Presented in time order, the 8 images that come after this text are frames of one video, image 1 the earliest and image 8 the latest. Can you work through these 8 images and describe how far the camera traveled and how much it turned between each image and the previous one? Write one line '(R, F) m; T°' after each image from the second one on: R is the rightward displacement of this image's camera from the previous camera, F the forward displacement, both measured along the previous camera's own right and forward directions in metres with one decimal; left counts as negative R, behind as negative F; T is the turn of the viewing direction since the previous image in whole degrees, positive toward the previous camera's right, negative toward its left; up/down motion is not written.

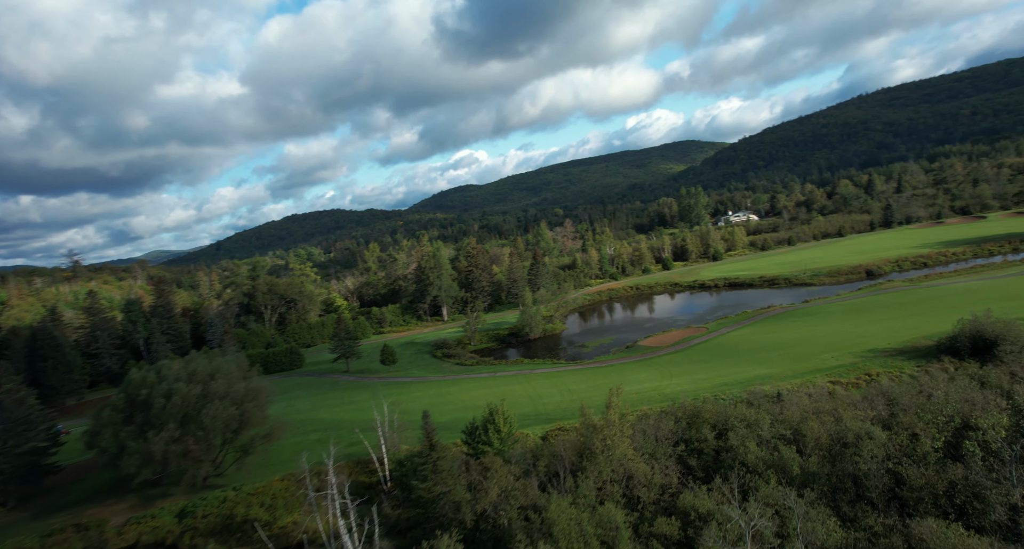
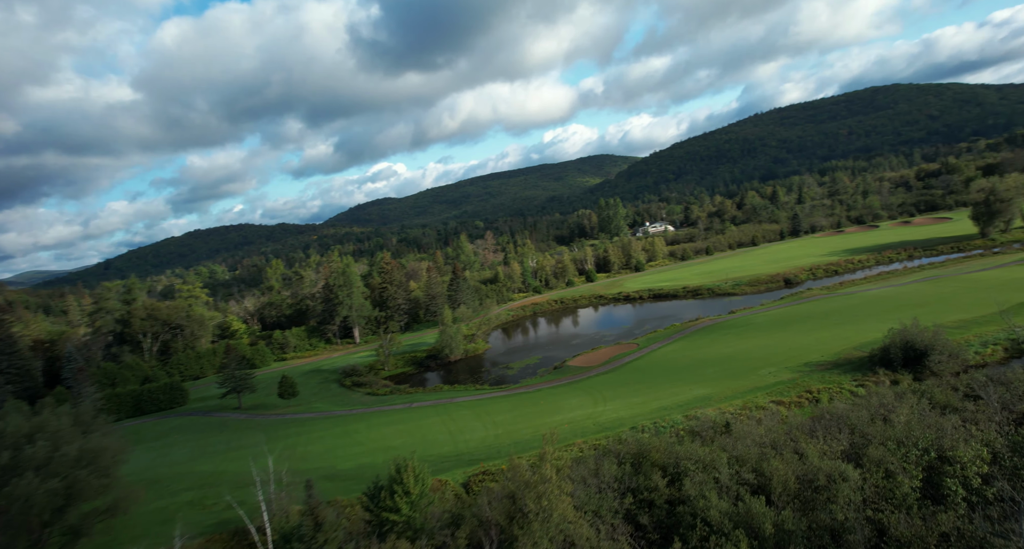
(+0.6, +5.1) m; +9°
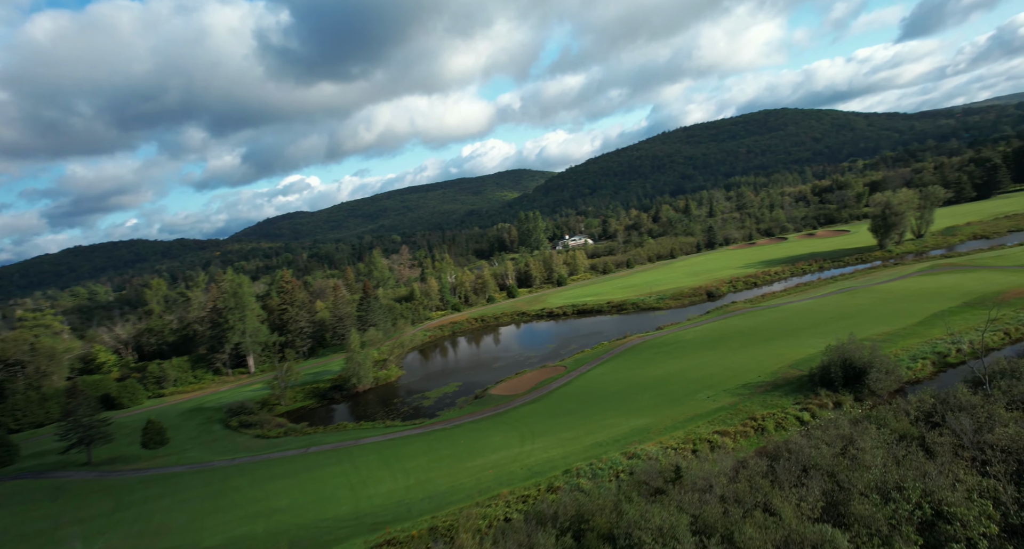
(+0.6, +5.3) m; +9°
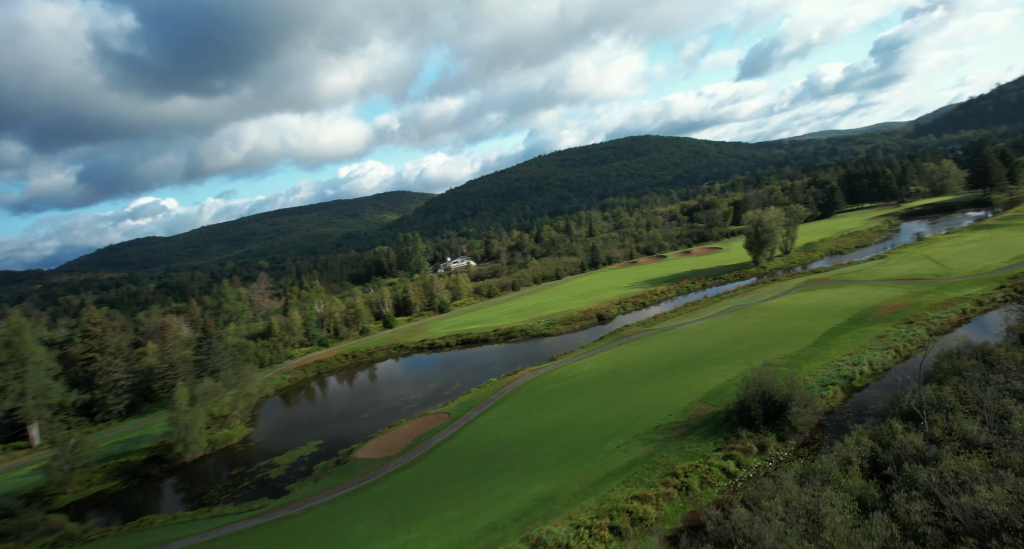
(+1.1, +7.2) m; +13°
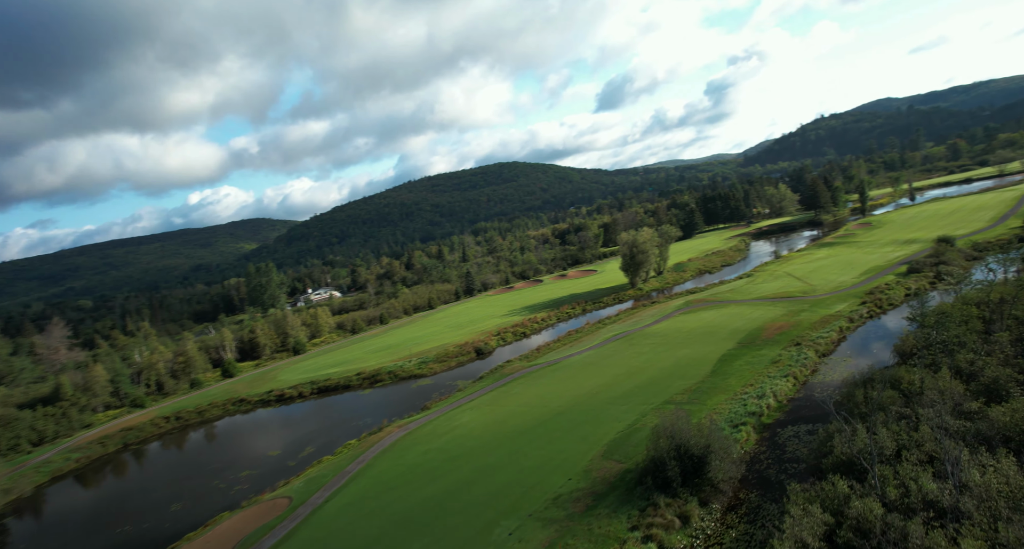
(+1.1, +7.0) m; +14°
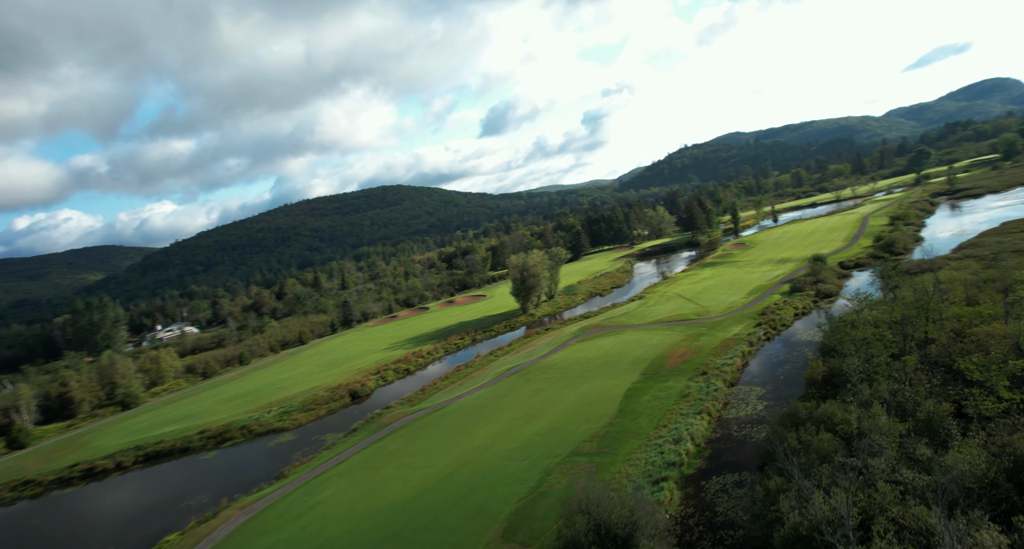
(+0.8, +5.8) m; +12°
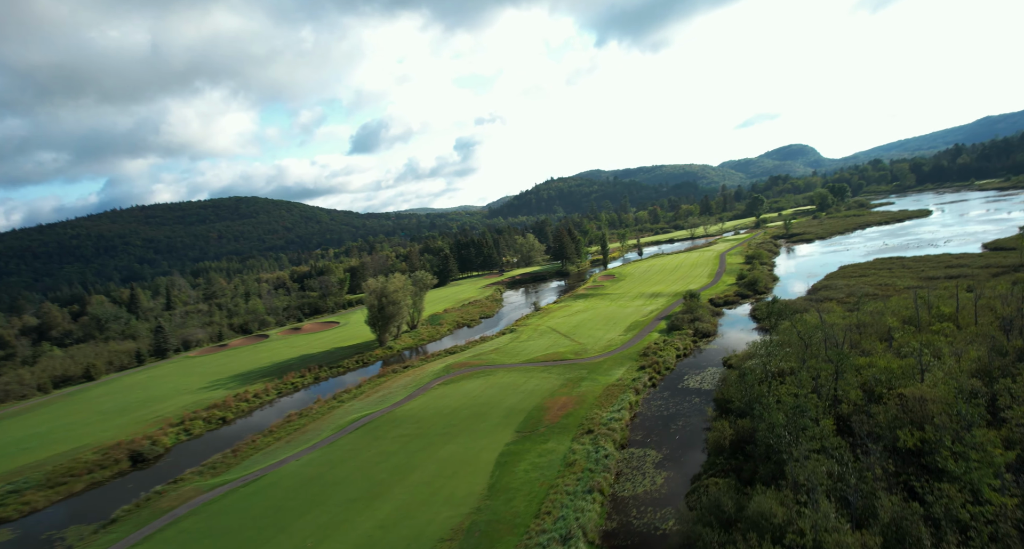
(+1.1, +7.2) m; +14°
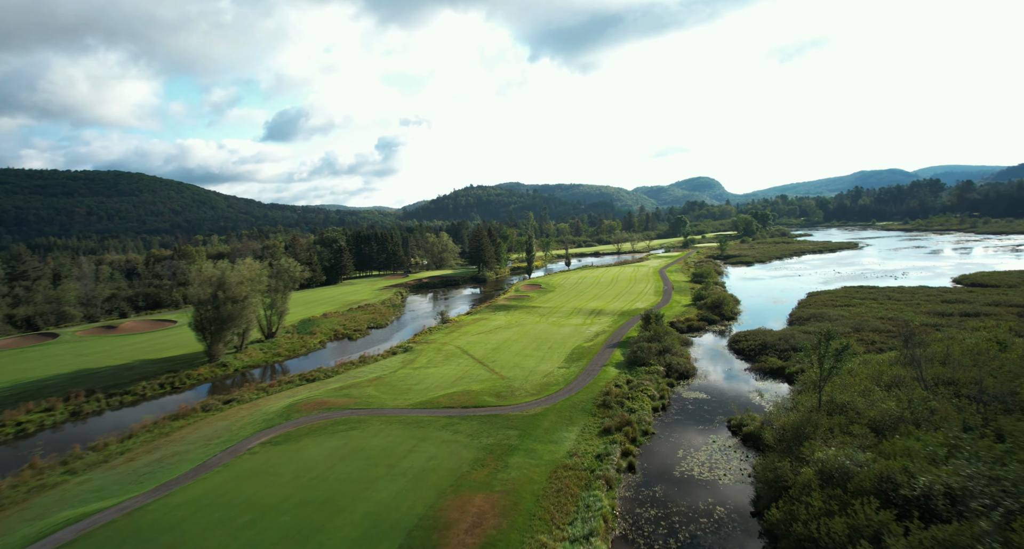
(+0.9, +15.5) m; +10°
